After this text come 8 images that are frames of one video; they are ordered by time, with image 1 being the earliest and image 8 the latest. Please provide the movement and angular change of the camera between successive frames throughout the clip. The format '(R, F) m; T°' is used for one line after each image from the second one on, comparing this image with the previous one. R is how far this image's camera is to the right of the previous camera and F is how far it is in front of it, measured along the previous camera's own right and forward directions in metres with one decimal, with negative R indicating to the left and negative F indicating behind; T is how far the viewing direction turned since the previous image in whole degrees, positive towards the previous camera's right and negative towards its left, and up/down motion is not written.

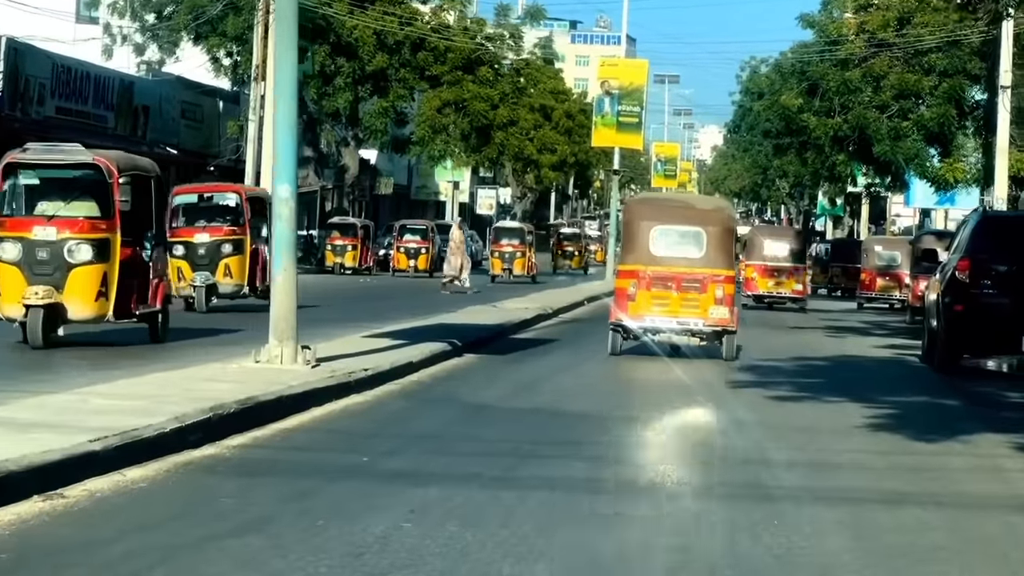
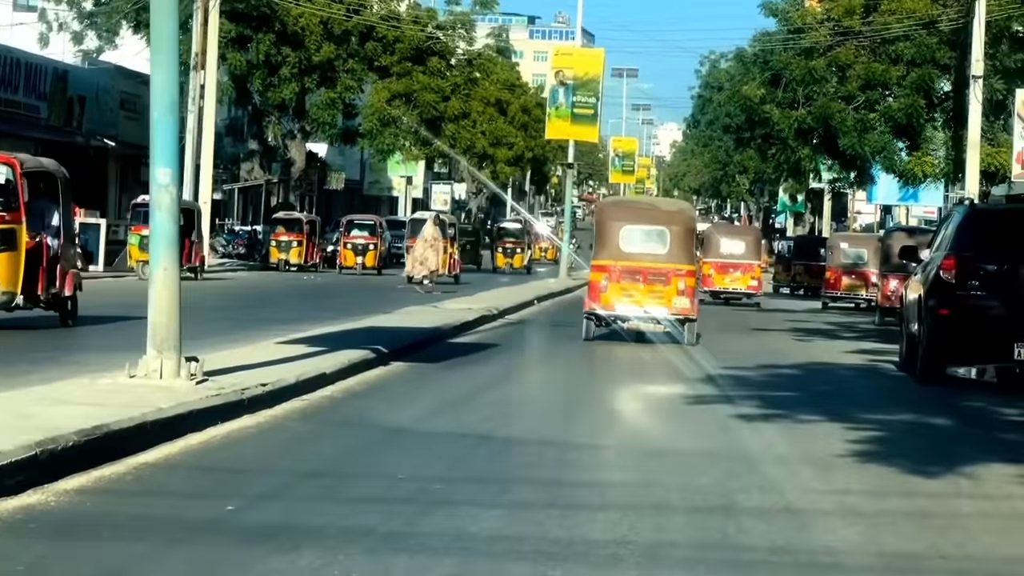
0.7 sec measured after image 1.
(+0.2, +2.0) m; +1°
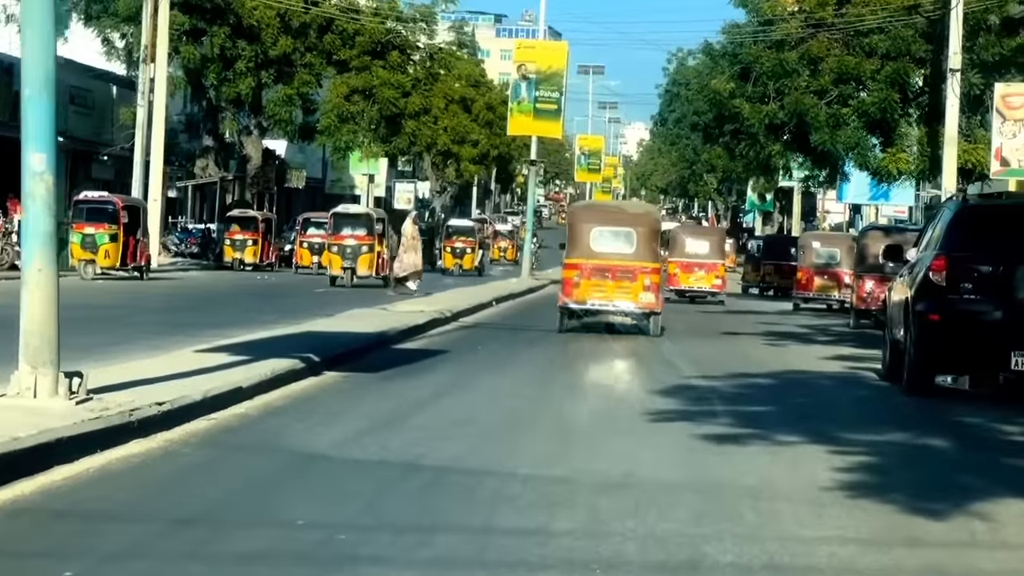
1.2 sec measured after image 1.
(+0.2, +1.6) m; +1°
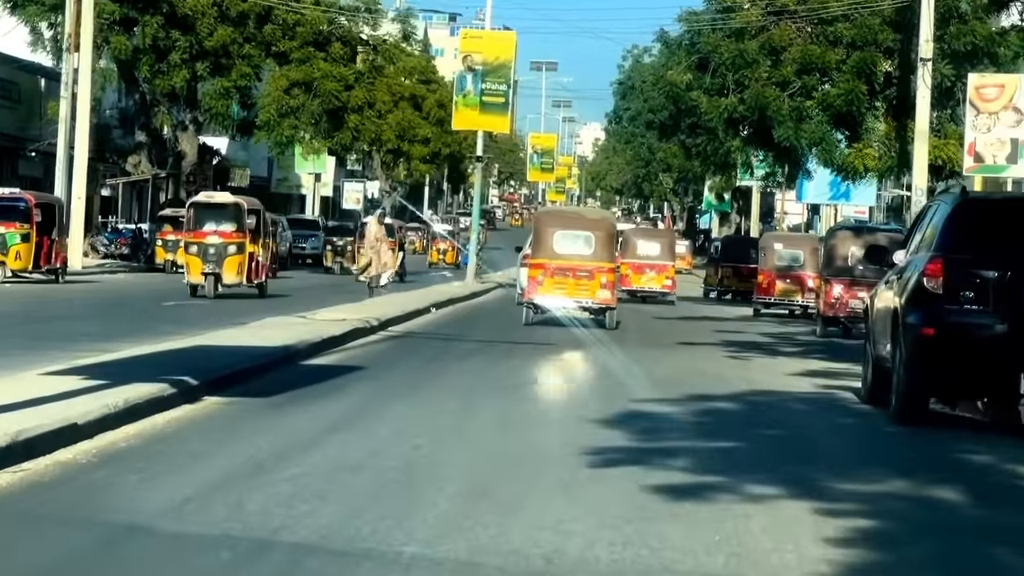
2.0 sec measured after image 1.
(+0.2, +2.4) m; +1°
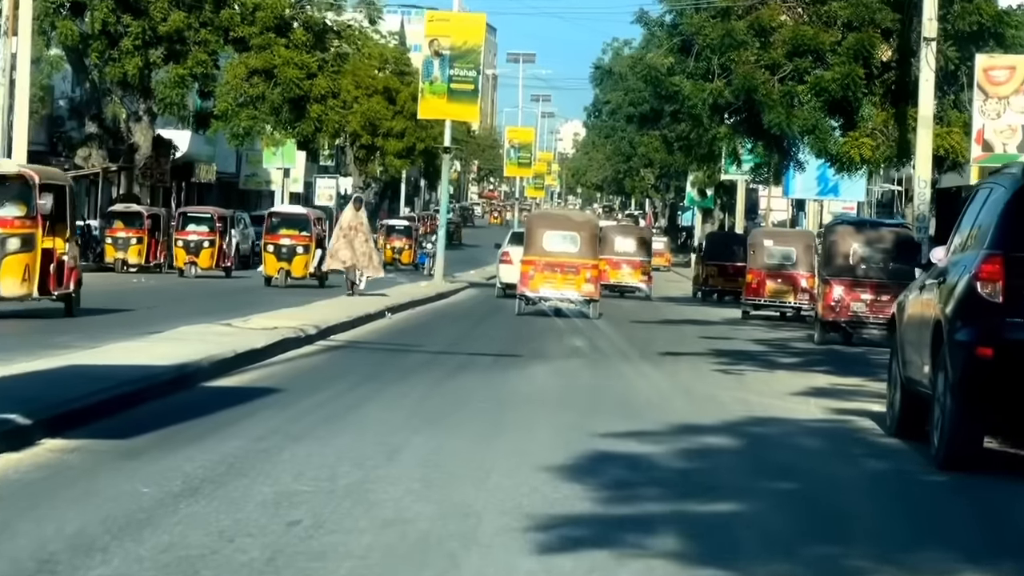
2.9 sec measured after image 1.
(+0.2, +2.9) m; 0°
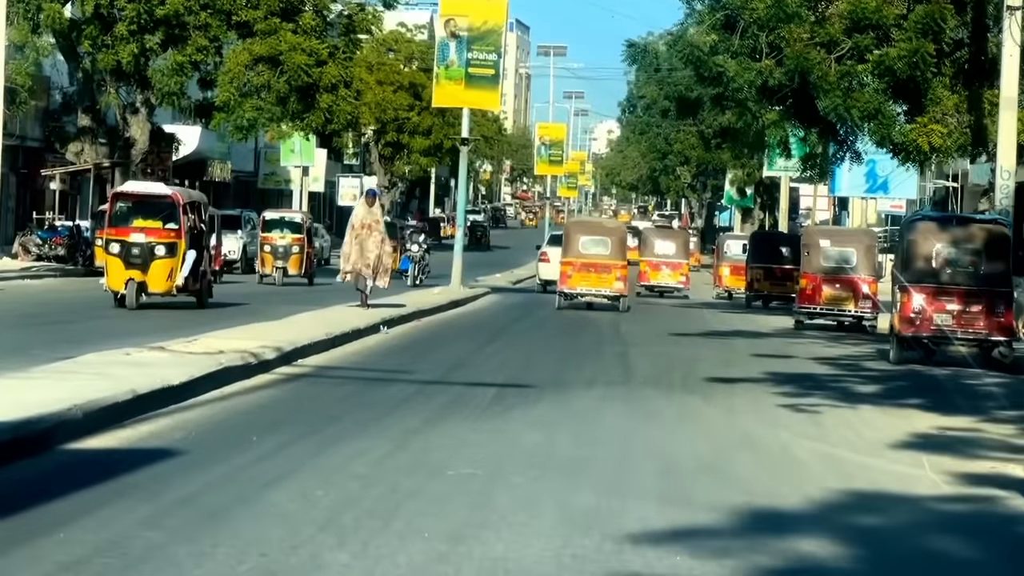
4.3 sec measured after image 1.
(+0.2, +4.0) m; -1°
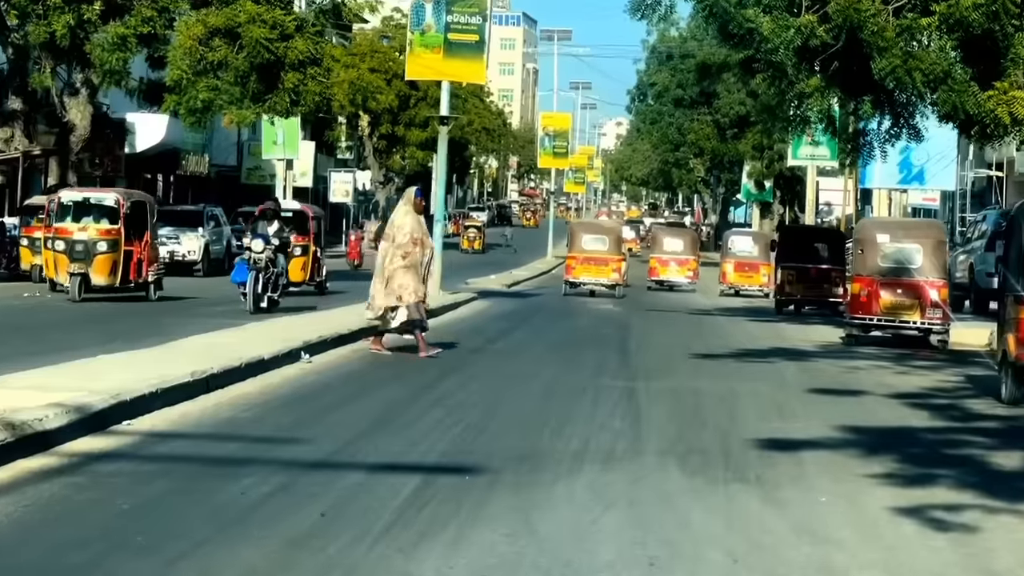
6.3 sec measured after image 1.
(+0.3, +6.0) m; 0°
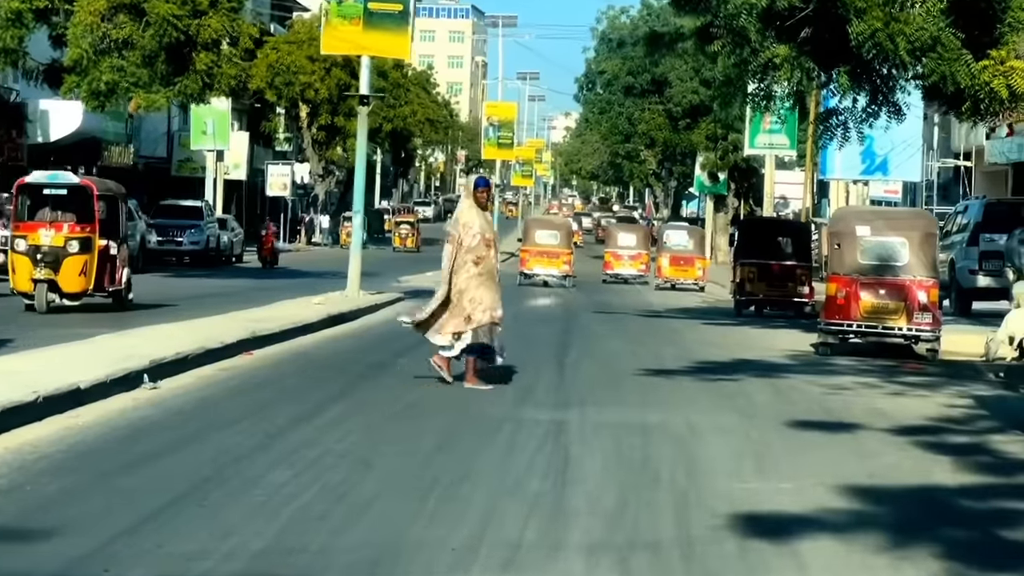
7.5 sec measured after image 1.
(+0.3, +3.5) m; +1°
